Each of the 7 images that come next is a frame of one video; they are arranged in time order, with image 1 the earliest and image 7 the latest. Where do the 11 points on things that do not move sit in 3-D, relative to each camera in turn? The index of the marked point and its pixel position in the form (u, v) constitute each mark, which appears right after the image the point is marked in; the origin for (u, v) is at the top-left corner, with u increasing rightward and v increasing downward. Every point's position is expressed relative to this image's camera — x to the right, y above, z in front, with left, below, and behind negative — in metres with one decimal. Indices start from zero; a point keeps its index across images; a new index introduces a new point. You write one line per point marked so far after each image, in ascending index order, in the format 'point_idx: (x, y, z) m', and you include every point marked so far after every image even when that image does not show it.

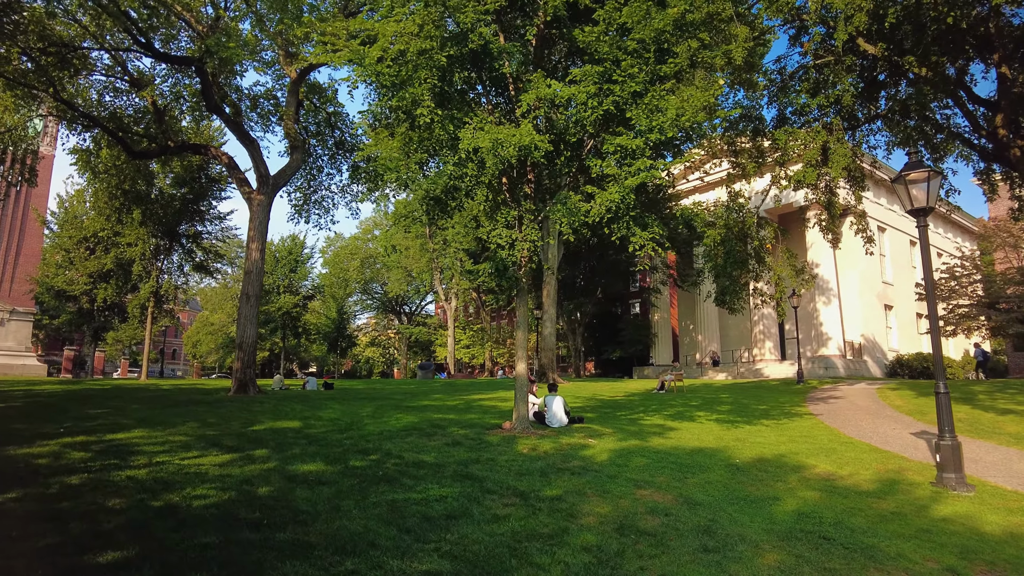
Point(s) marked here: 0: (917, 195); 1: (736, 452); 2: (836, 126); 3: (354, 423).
0: (+5.2, +1.2, +8.1) m
1: (+3.2, -2.3, +9.2) m
2: (+8.5, +4.3, +17.2) m
3: (-2.7, -2.3, +11.0) m
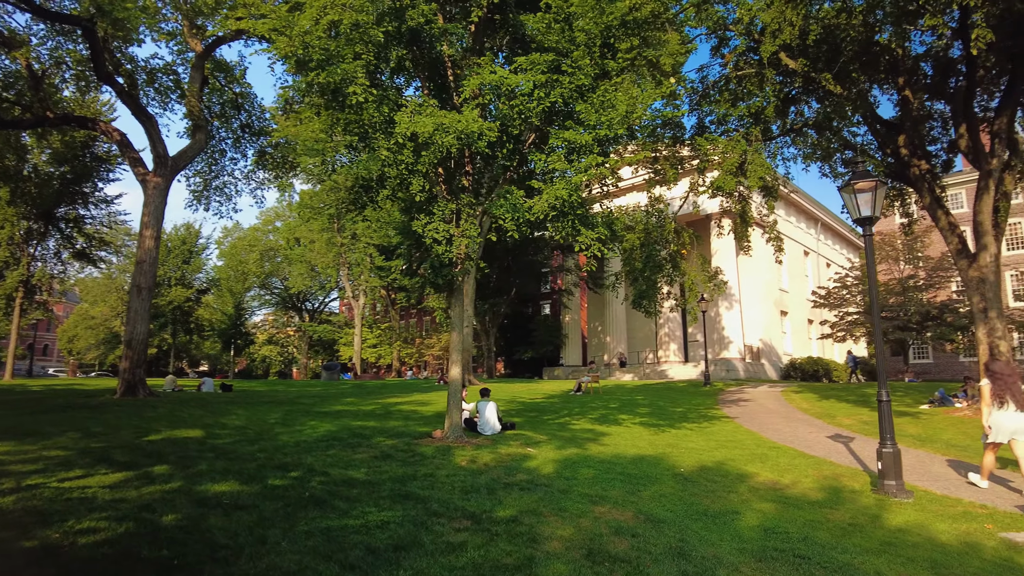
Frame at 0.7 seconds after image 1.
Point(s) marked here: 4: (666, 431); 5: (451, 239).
0: (+4.5, +1.1, +8.2) m
1: (+2.3, -2.4, +9.0) m
2: (+6.6, +4.1, +17.7) m
3: (-3.8, -2.2, +9.9) m
4: (+3.0, -2.8, +12.8) m
5: (-0.9, +0.7, +9.5) m
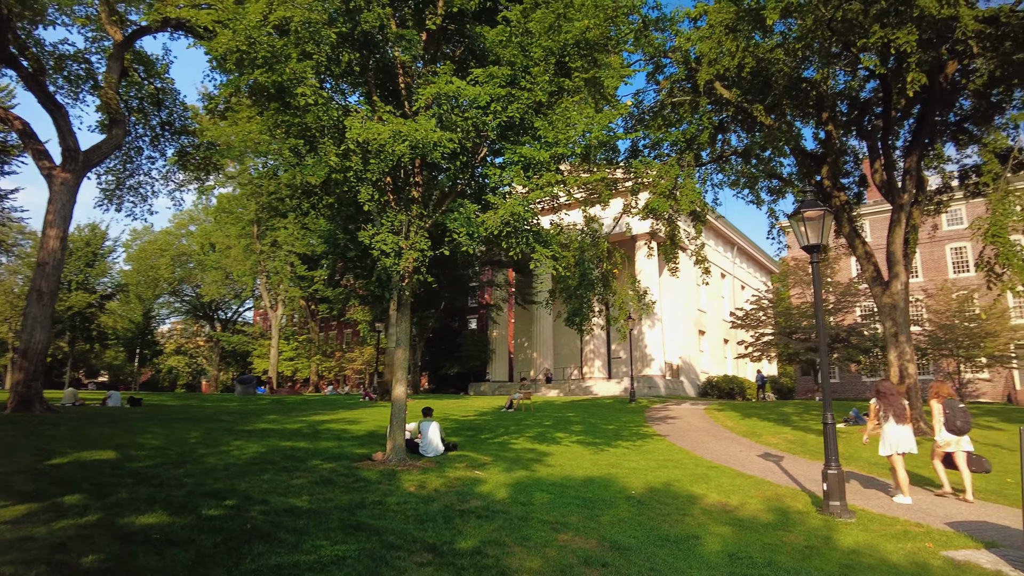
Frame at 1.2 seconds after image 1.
0: (+3.9, +0.7, +8.5) m
1: (+1.6, -2.7, +8.9) m
2: (+4.9, +3.6, +18.2) m
3: (-4.6, -2.4, +9.2) m
4: (+1.8, -3.2, +12.8) m
5: (-1.5, +0.5, +9.1) m
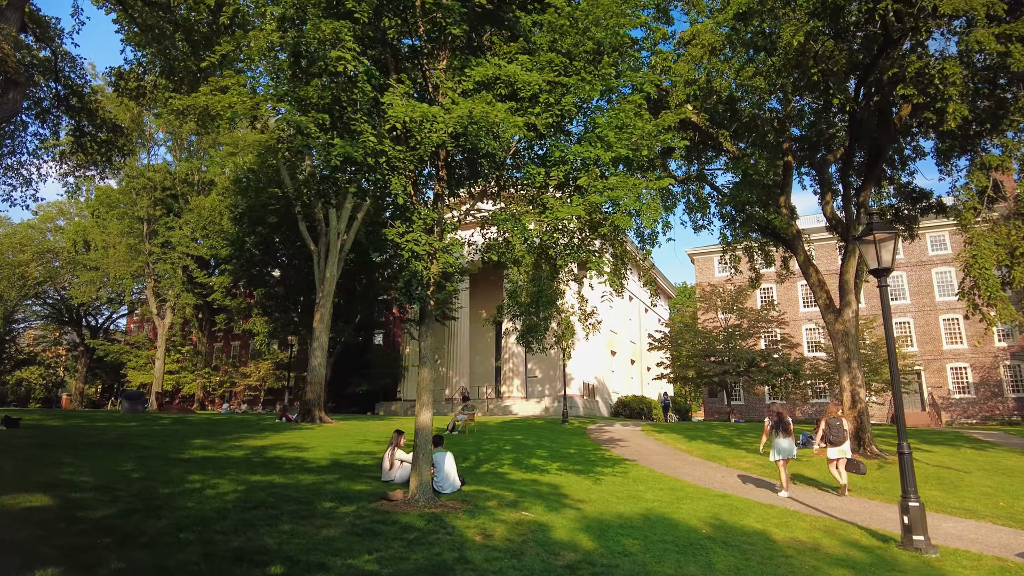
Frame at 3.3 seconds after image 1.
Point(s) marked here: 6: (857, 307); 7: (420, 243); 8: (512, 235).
0: (+4.6, +0.4, +8.2) m
1: (+2.1, -2.9, +8.1) m
2: (+4.0, +3.0, +18.0) m
3: (-4.1, -2.3, +7.3) m
4: (+1.6, -3.5, +11.9) m
5: (-0.9, +0.4, +7.8) m
6: (+9.4, -0.5, +17.7) m
7: (-1.1, +0.5, +7.8) m
8: (0.0, +0.6, +8.0) m
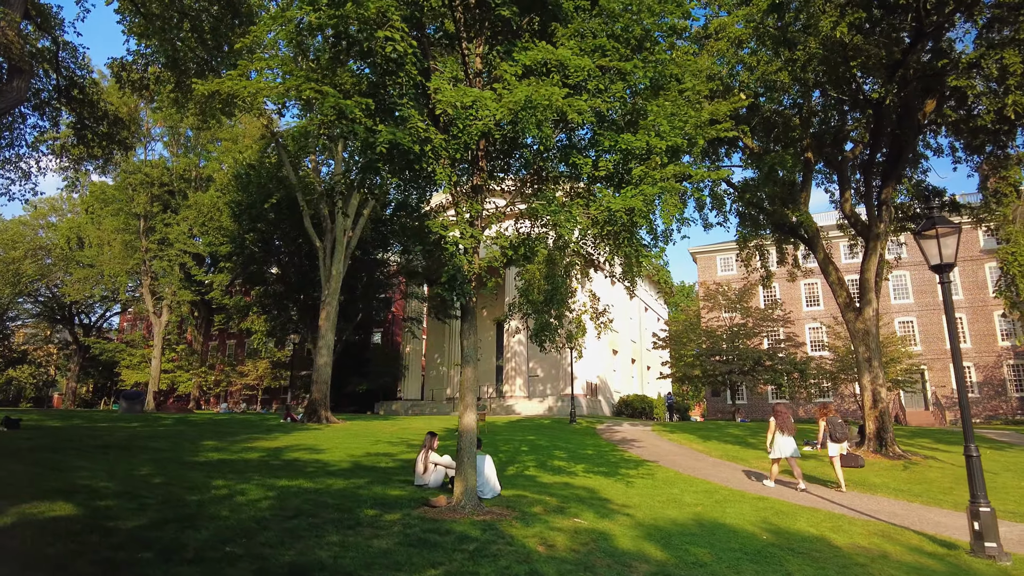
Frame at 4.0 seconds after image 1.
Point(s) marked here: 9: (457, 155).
0: (+5.1, +0.5, +7.9) m
1: (+2.6, -2.8, +7.8) m
2: (+4.4, +3.1, +17.7) m
3: (-3.5, -2.3, +6.8) m
4: (+2.1, -3.5, +11.5) m
5: (-0.4, +0.5, +7.4) m
6: (+9.8, -0.5, +17.4) m
7: (-0.6, +0.6, +7.4) m
8: (+0.6, +0.7, +7.6) m
9: (-0.7, +1.5, +7.5) m
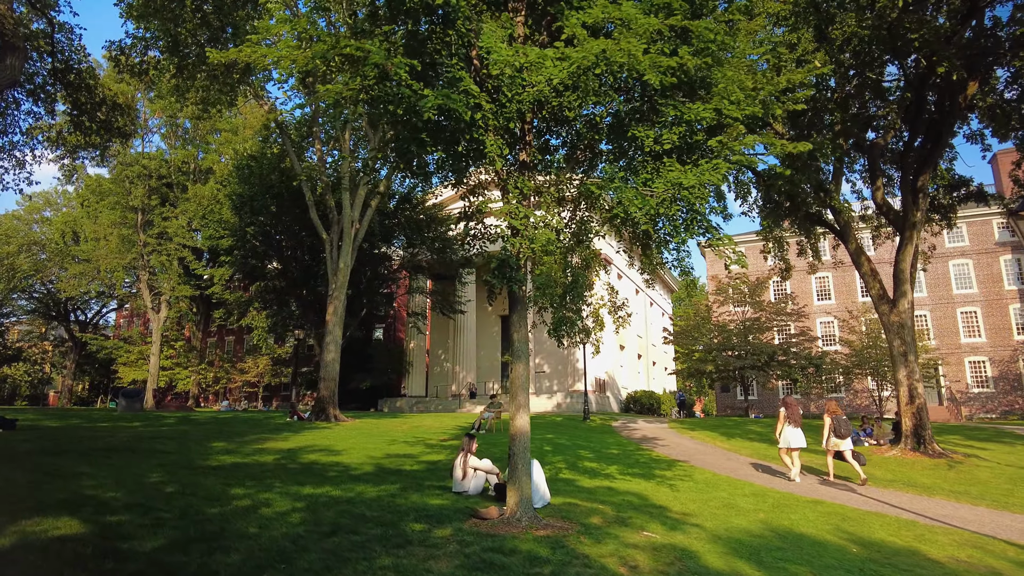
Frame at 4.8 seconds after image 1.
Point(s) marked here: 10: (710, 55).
0: (+5.7, +0.6, +7.1) m
1: (+3.2, -2.7, +7.0) m
2: (+4.9, +3.3, +16.9) m
3: (-2.9, -2.2, +6.0) m
4: (+2.7, -3.3, +10.8) m
5: (+0.2, +0.6, +6.7) m
6: (+10.3, -0.2, +16.7) m
7: (0.0, +0.7, +6.7) m
8: (+1.2, +0.8, +6.8) m
9: (-0.1, +1.7, +6.7) m
10: (+2.0, +2.6, +7.4) m
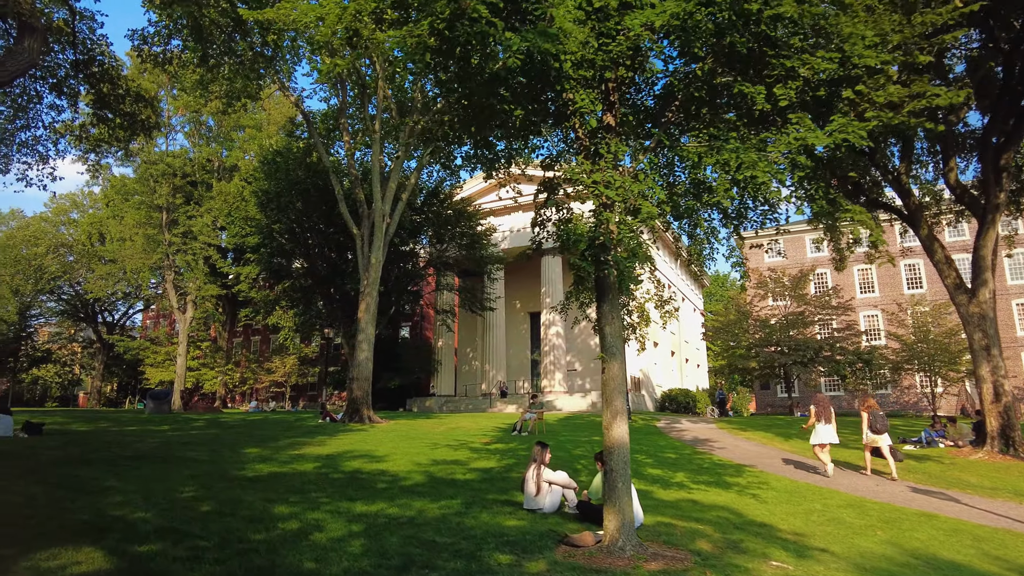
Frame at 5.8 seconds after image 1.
0: (+6.5, +0.8, +5.9) m
1: (+4.0, -2.5, +5.9) m
2: (+6.0, +3.5, +15.7) m
3: (-2.1, -2.1, +5.1) m
4: (+3.7, -3.1, +9.7) m
5: (+1.0, +0.8, +5.6) m
6: (+11.4, +0.1, +15.3) m
7: (+0.8, +0.9, +5.6) m
8: (+1.9, +1.0, +5.7) m
9: (+0.7, +1.8, +5.6) m
10: (+2.8, +2.8, +6.3) m
